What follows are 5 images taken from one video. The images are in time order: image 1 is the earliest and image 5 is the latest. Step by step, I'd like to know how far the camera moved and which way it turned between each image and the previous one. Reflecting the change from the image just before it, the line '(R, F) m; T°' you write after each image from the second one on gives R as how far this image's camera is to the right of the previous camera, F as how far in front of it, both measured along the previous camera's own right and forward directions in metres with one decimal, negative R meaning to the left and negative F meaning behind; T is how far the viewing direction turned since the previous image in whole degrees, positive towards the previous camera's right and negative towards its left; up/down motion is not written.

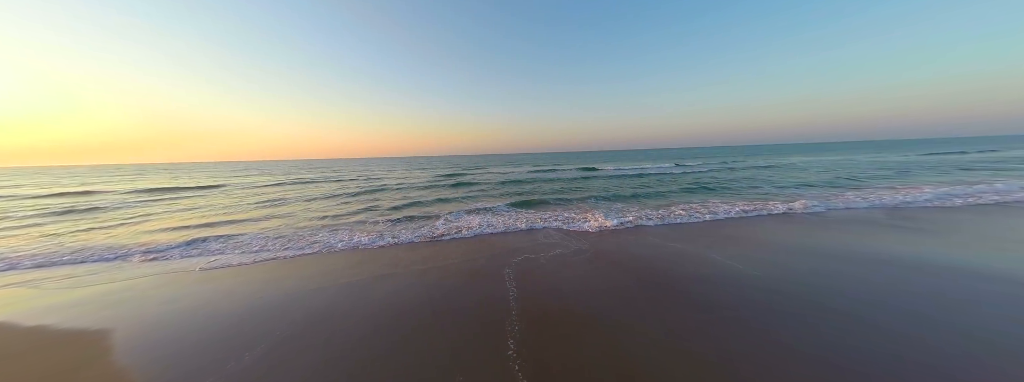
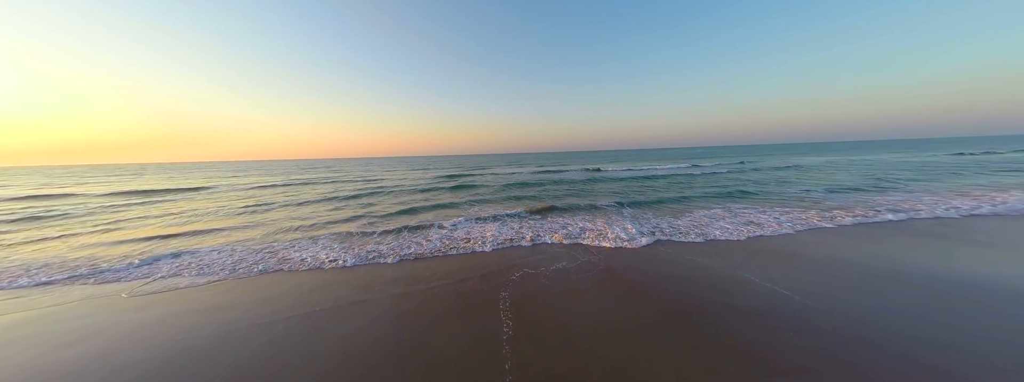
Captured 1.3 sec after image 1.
(0.0, +1.1) m; -1°
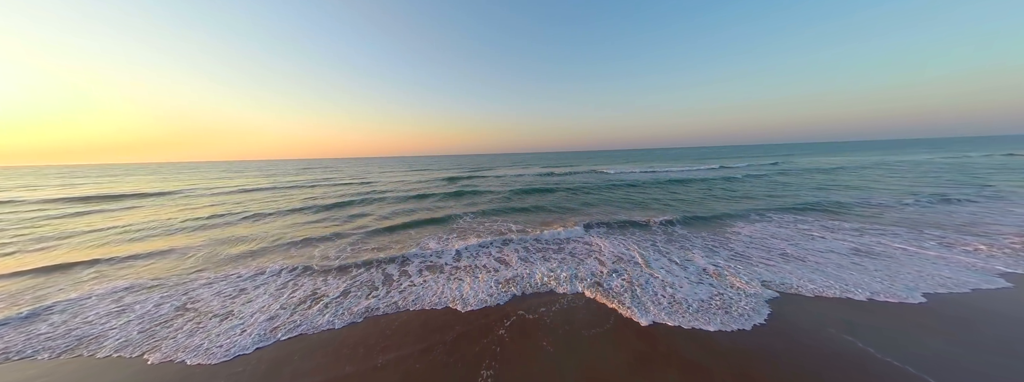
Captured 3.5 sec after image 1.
(0.0, +2.1) m; -1°
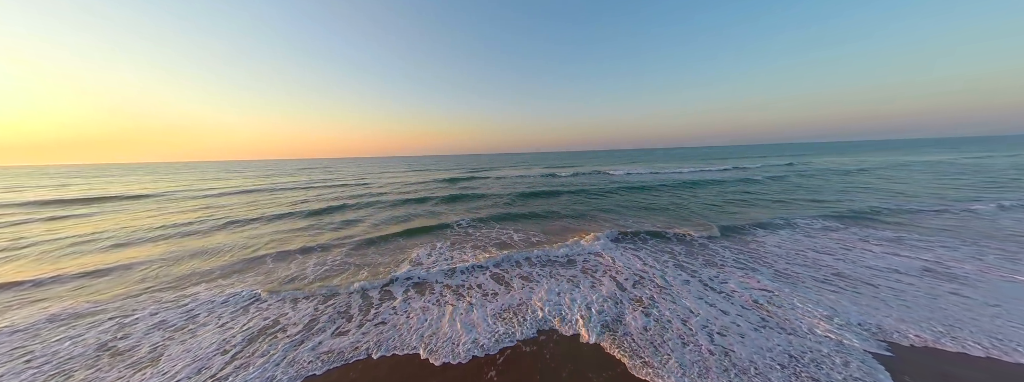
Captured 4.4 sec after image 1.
(0.0, +0.9) m; -1°
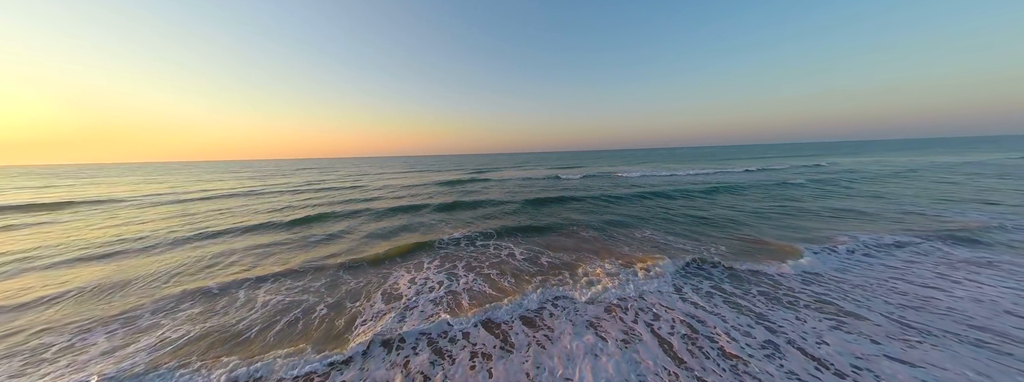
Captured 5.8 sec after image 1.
(0.0, +1.4) m; -1°
